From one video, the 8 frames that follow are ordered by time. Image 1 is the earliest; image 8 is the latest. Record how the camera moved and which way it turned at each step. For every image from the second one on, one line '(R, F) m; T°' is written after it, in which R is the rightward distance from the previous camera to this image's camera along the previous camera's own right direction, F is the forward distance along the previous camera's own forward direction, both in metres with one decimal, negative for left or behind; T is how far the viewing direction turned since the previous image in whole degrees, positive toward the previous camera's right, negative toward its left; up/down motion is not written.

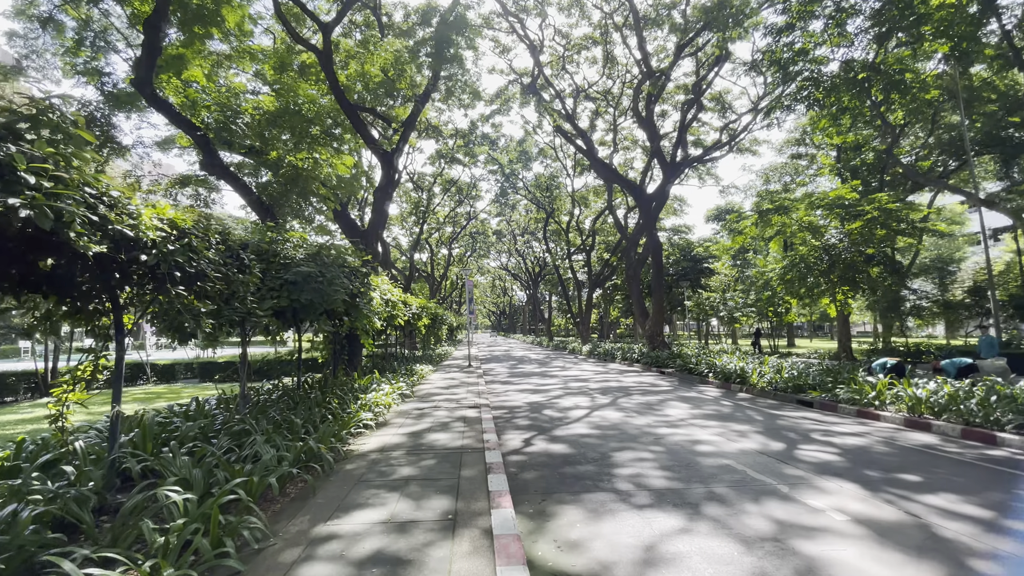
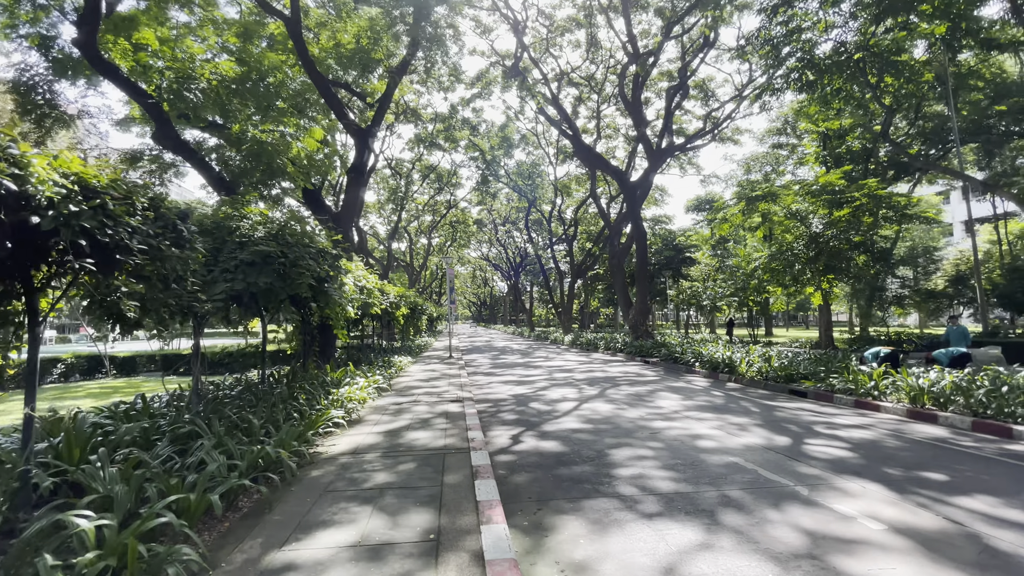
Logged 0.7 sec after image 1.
(-0.1, +0.6) m; +2°
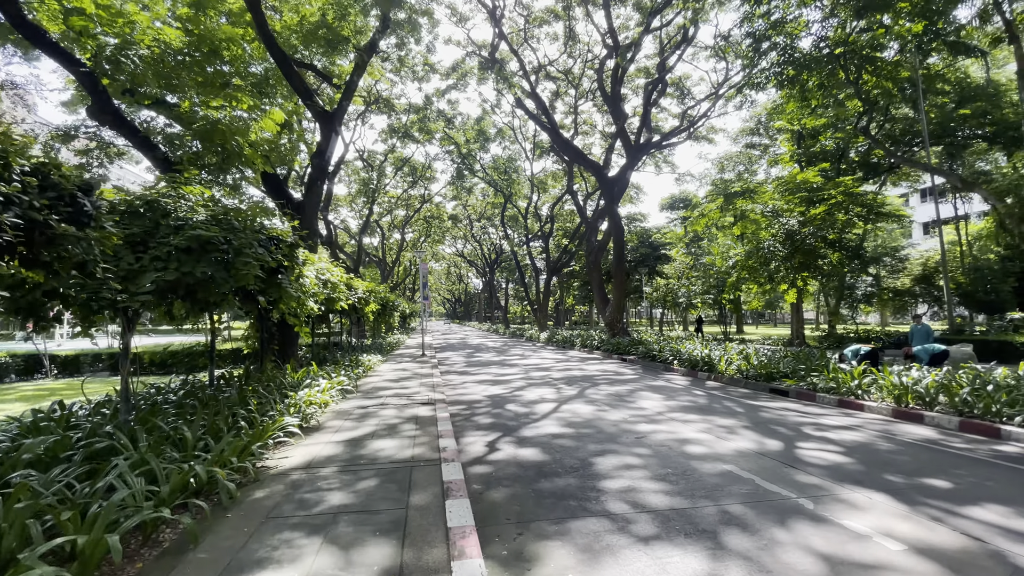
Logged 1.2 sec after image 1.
(0.0, +0.5) m; +3°
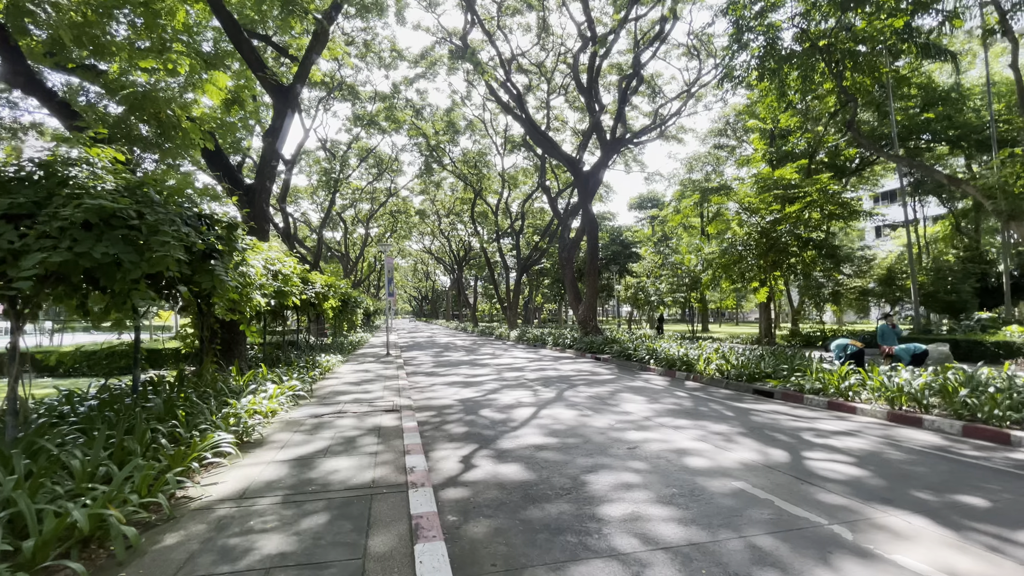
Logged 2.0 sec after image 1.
(-0.1, +0.8) m; +4°
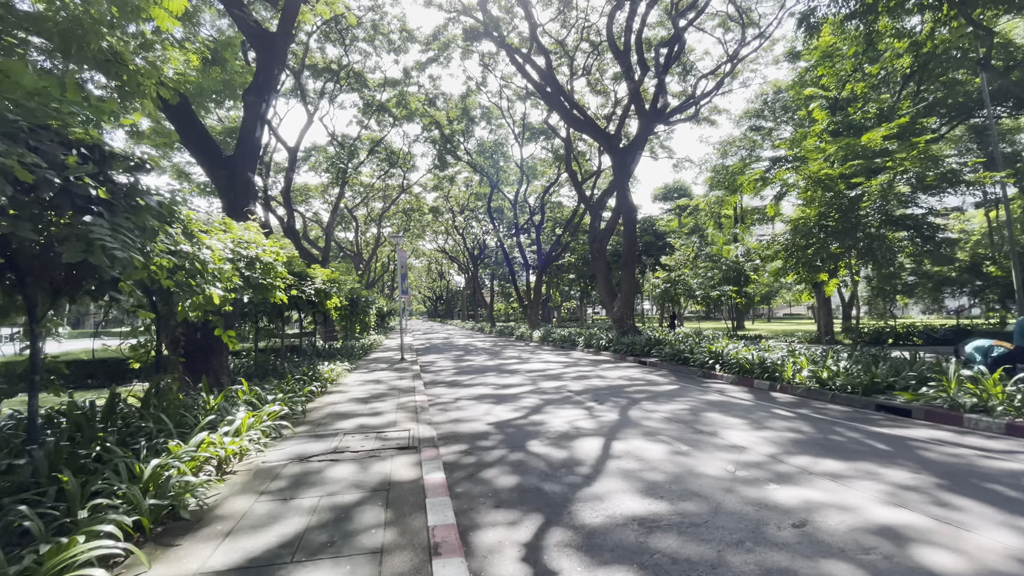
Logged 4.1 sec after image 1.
(-0.5, +2.1) m; -2°
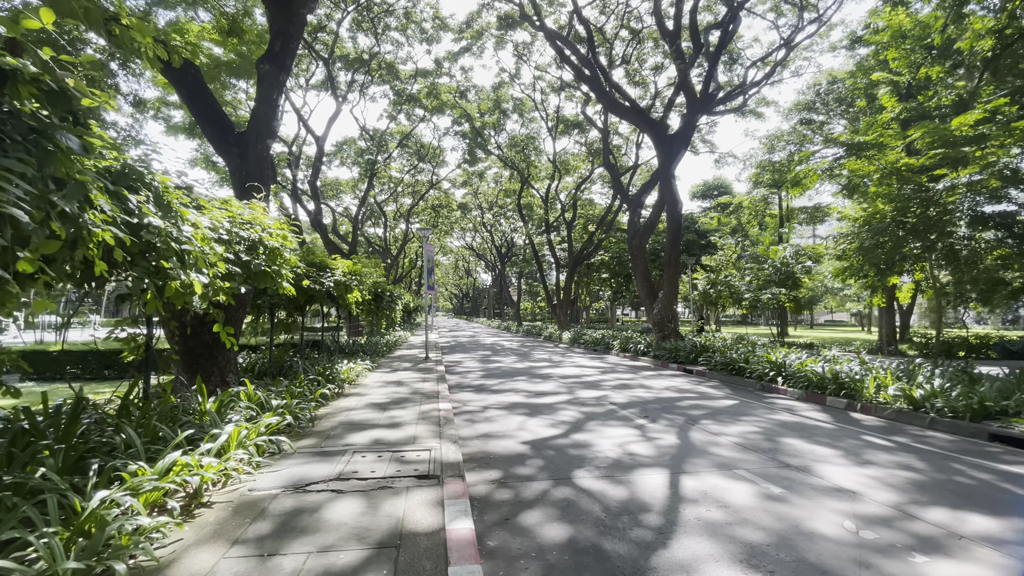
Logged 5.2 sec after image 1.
(-0.2, +1.0) m; -3°
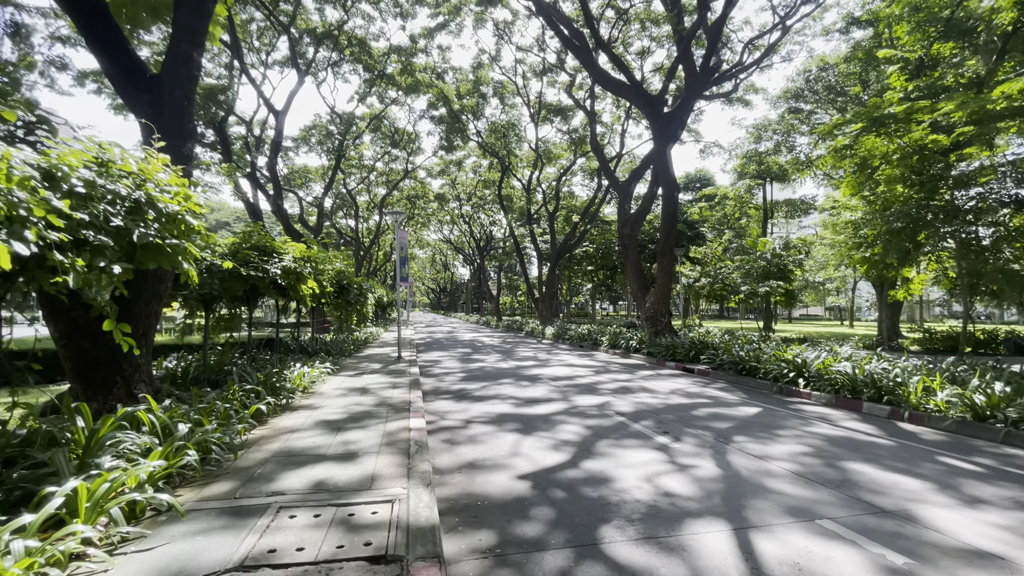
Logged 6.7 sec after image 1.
(-0.2, +1.5) m; +3°
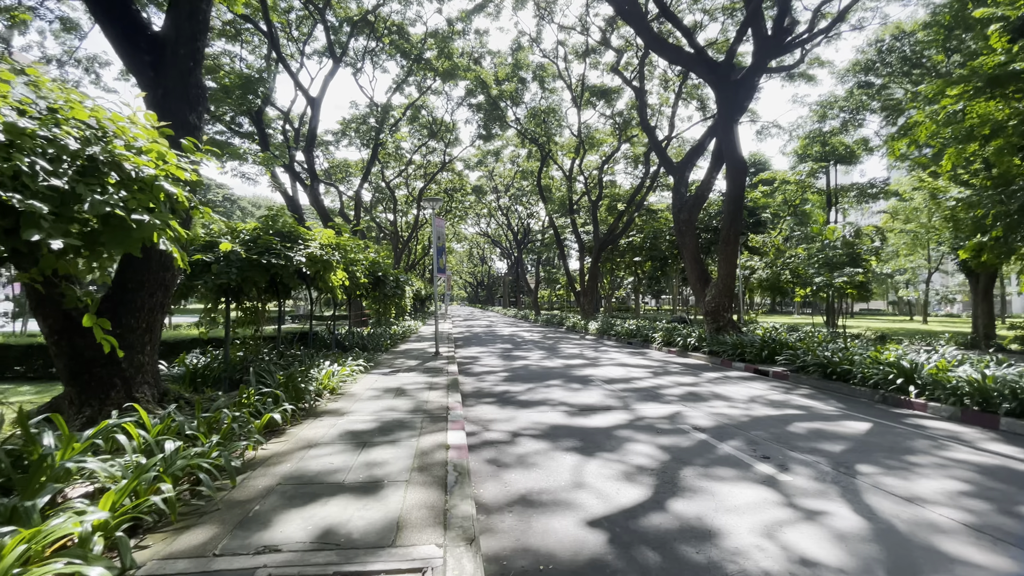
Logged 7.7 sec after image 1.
(-0.2, +1.1) m; -5°
